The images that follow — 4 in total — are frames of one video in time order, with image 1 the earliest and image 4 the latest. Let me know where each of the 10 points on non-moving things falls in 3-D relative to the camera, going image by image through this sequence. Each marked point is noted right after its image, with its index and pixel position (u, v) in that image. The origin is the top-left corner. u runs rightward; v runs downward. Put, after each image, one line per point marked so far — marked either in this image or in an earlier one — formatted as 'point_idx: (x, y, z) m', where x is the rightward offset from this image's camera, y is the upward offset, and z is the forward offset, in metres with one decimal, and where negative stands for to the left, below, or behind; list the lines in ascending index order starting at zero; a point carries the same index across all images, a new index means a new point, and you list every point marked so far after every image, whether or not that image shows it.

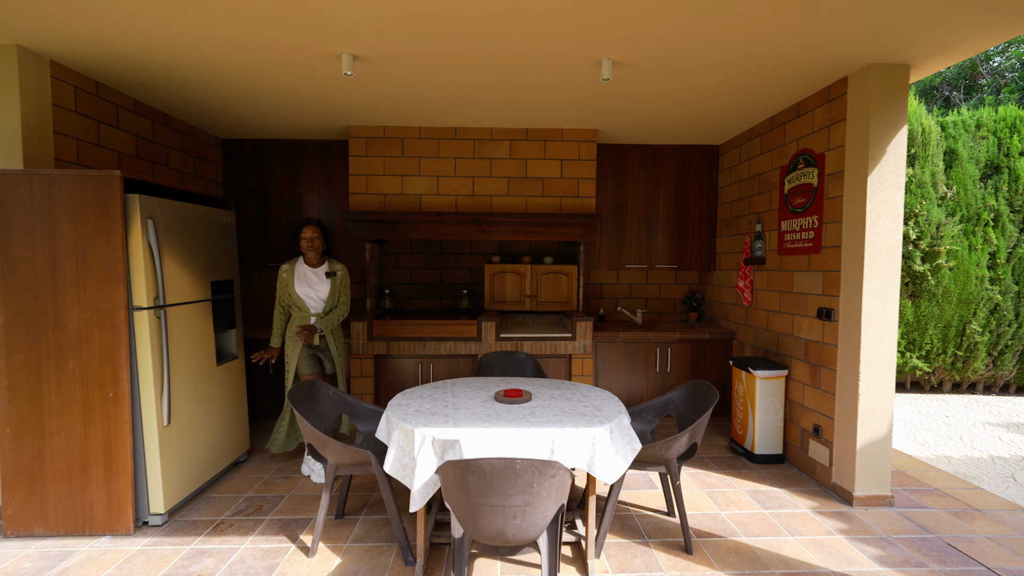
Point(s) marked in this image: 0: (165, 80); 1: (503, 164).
0: (-2.3, +1.4, +3.1) m
1: (-0.1, +1.1, +4.1) m
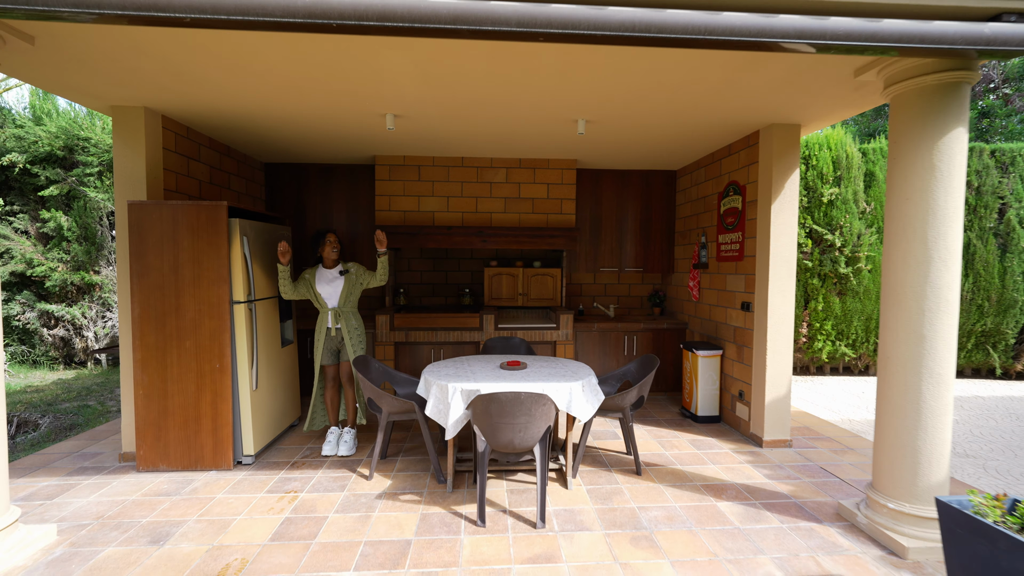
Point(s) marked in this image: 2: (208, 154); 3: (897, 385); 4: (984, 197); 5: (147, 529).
0: (-2.3, +1.4, +3.9) m
1: (-0.1, +1.1, +5.1) m
2: (-2.8, +1.2, +4.2) m
3: (+2.1, -0.5, +2.6) m
4: (+6.7, +1.3, +6.6) m
5: (-2.1, -1.4, +2.6) m
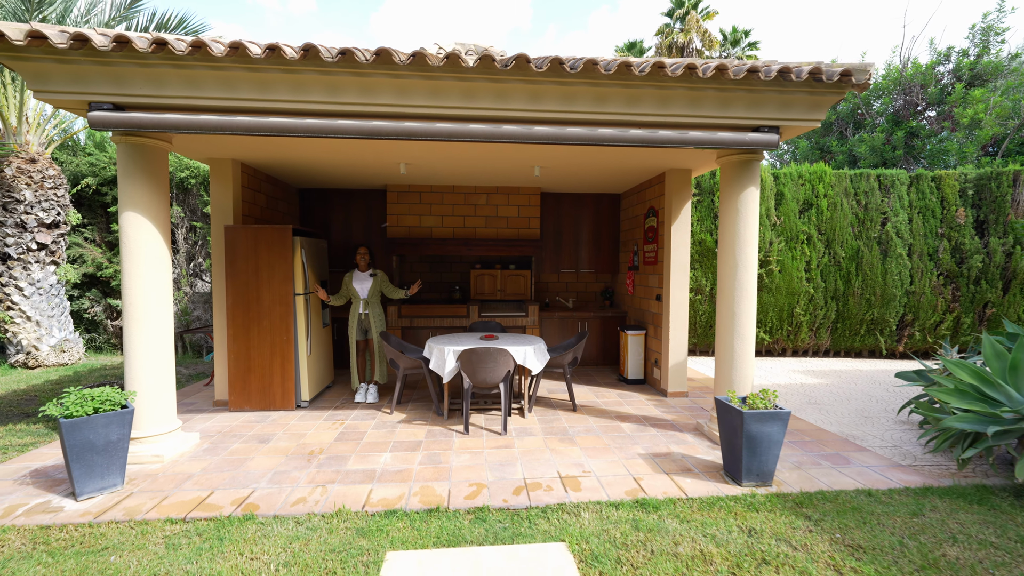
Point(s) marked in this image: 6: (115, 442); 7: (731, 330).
0: (-2.6, +1.4, +5.4) m
1: (-0.4, +1.1, +6.6) m
2: (-3.0, +1.2, +5.7) m
3: (+1.9, -0.5, +4.2) m
4: (+6.4, +1.3, +8.3) m
5: (-2.3, -1.3, +4.1) m
6: (-2.7, -1.0, +3.1) m
7: (+1.9, -0.4, +4.1) m
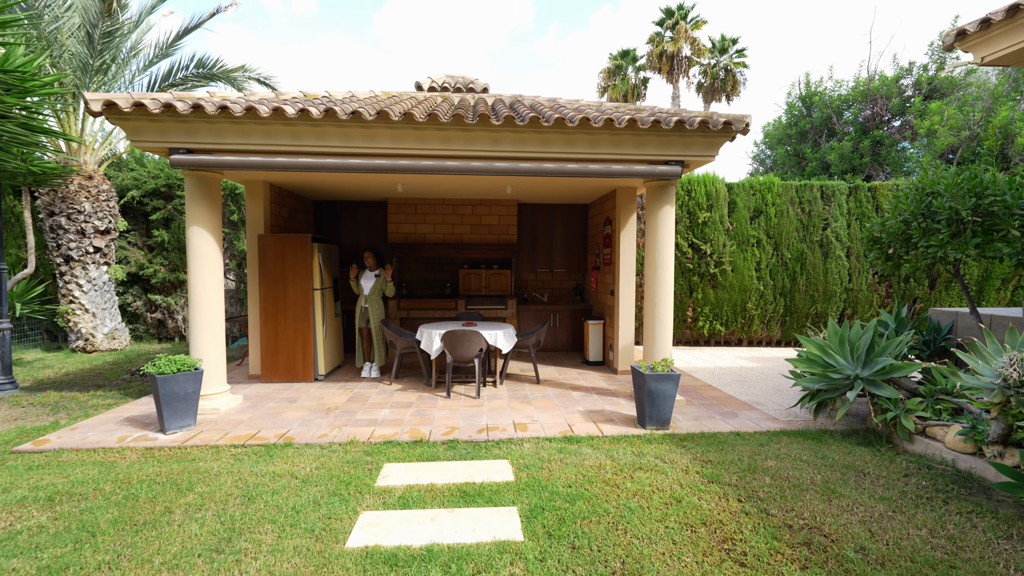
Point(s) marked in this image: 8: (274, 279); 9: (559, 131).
0: (-2.9, +1.5, +6.6) m
1: (-0.7, +1.2, +7.8) m
2: (-3.3, +1.3, +6.9) m
3: (+1.6, -0.4, +5.3) m
4: (+6.1, +1.4, +9.4) m
5: (-2.6, -1.3, +5.3) m
6: (-3.0, -1.0, +4.3) m
7: (+1.6, -0.3, +5.3) m
8: (-3.1, +0.1, +6.0) m
9: (+0.5, +1.6, +4.6) m
